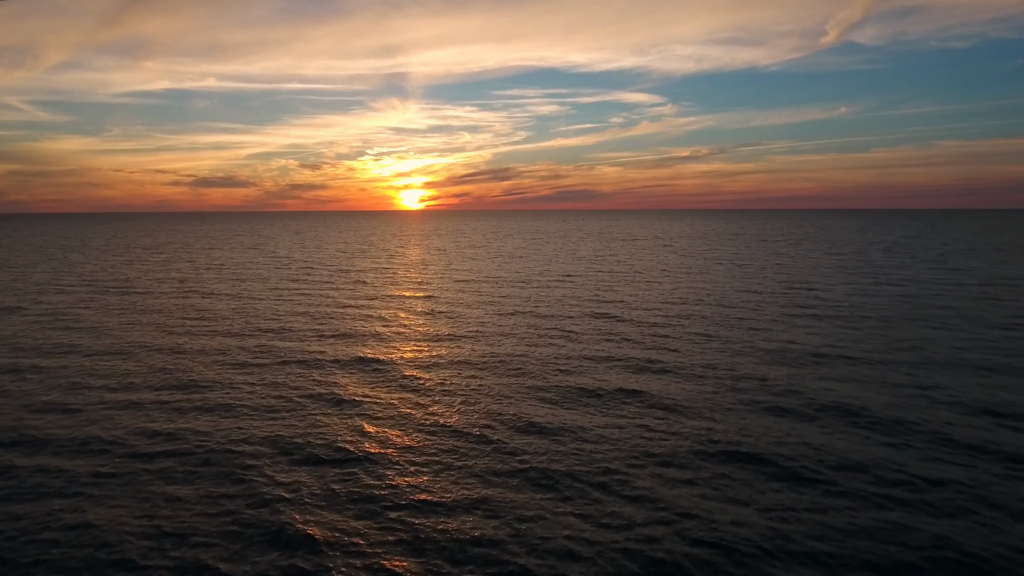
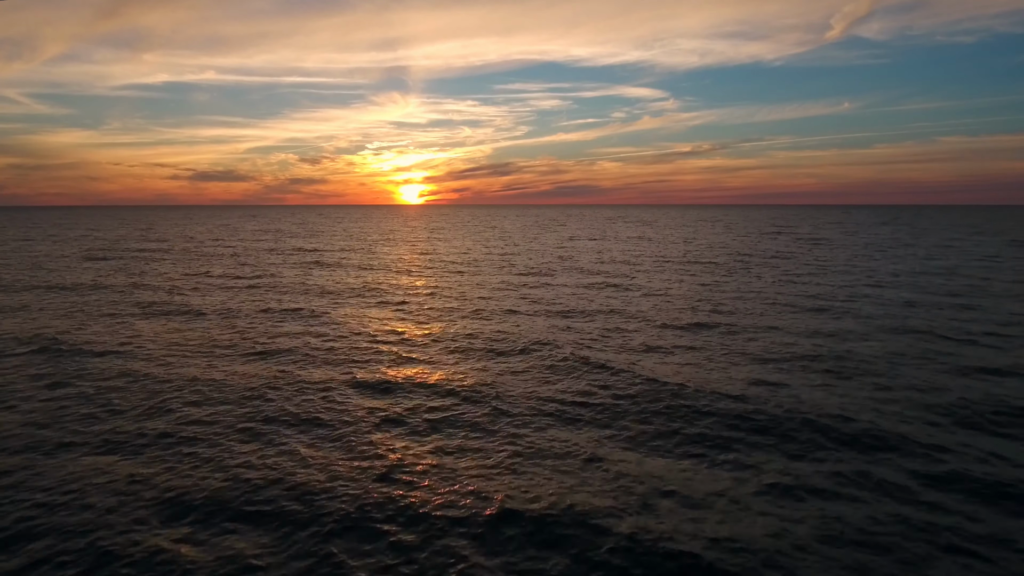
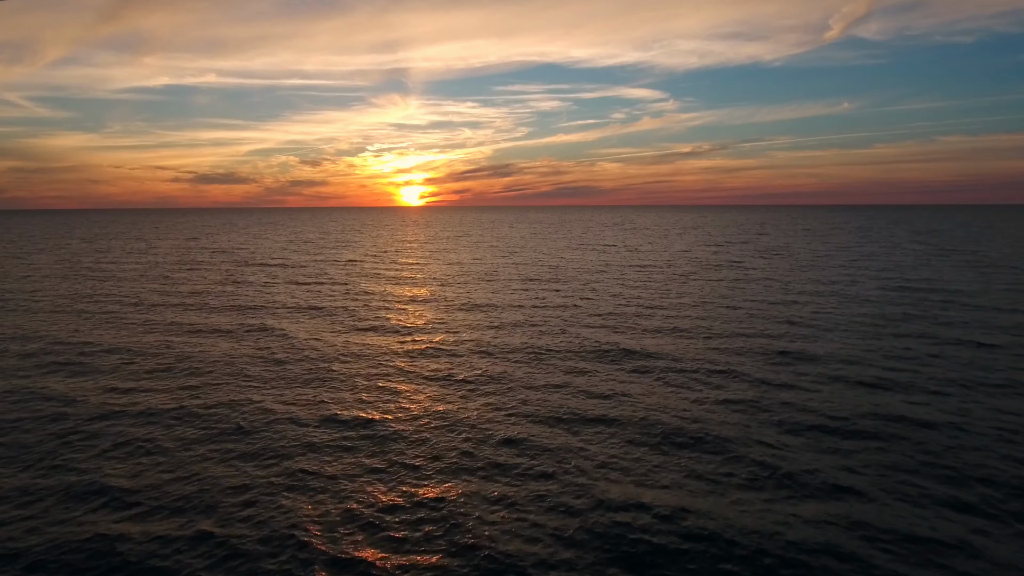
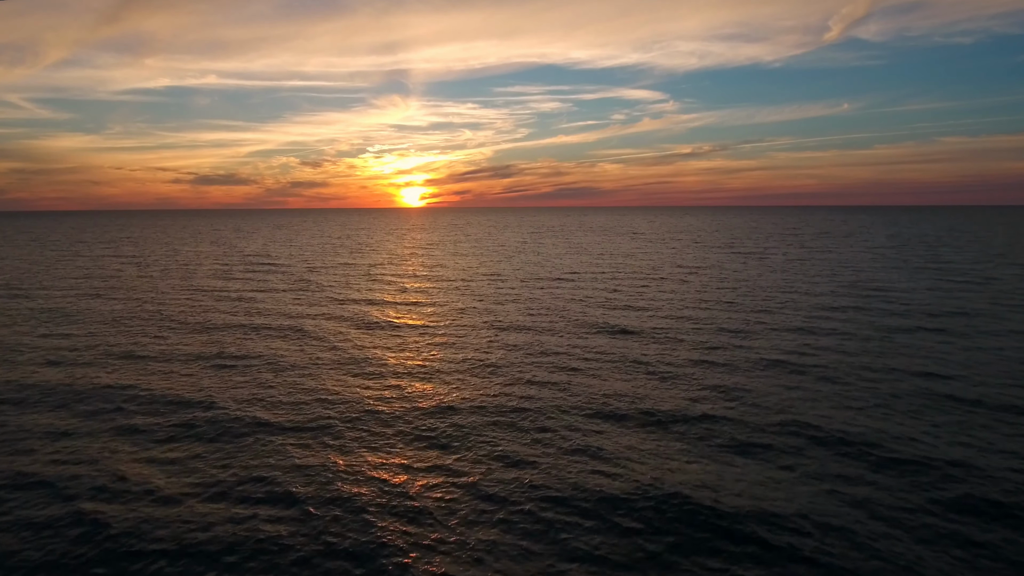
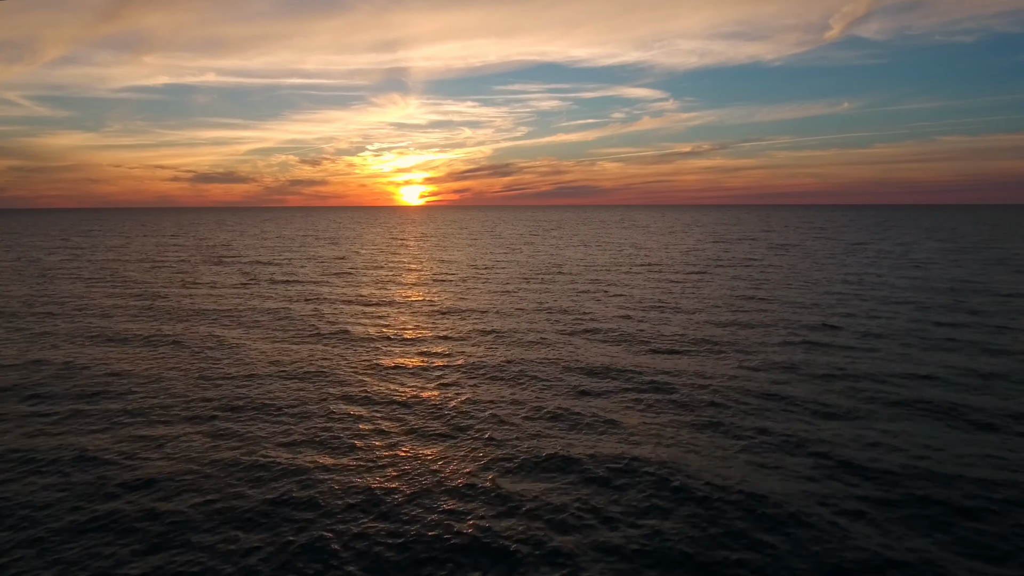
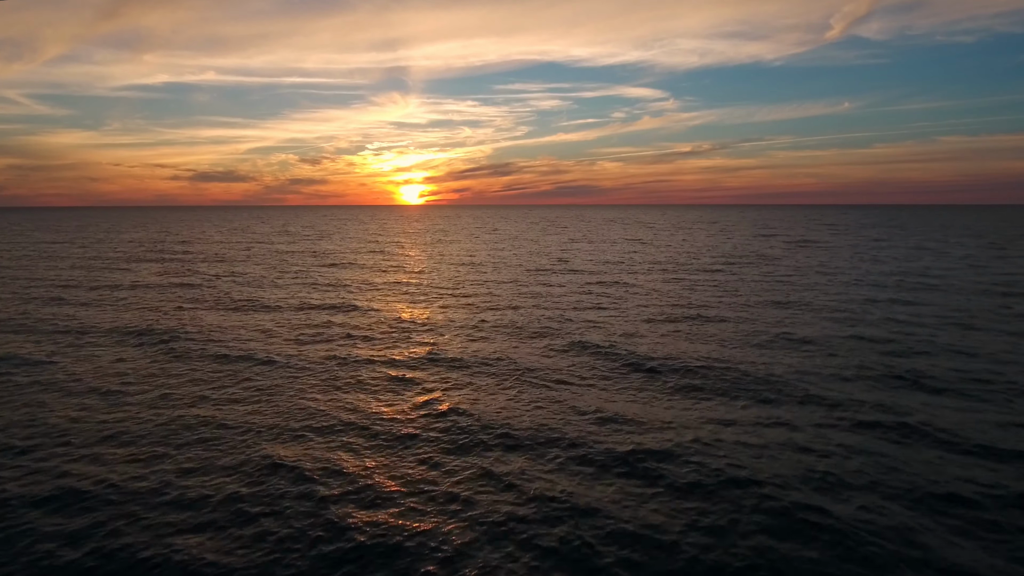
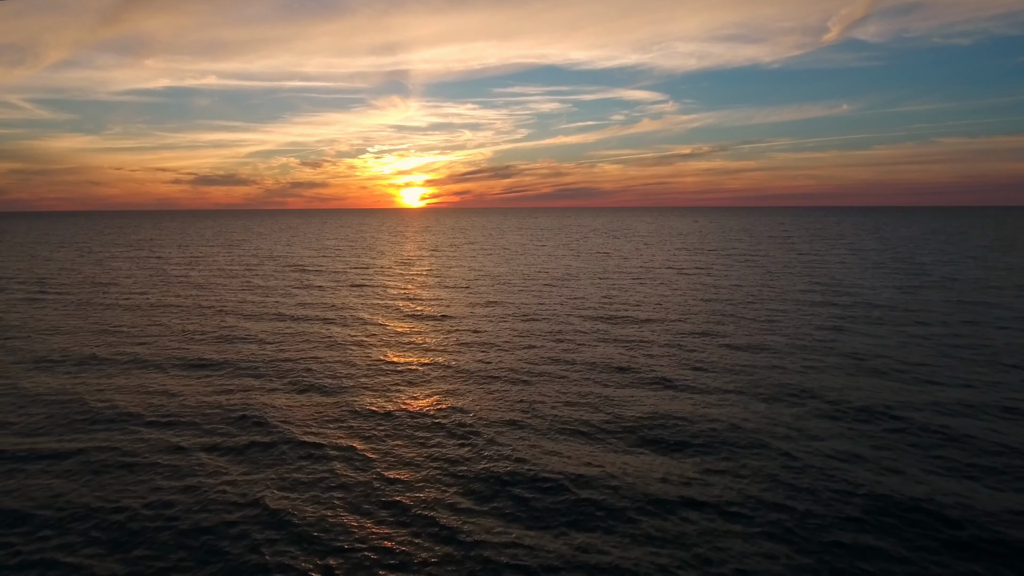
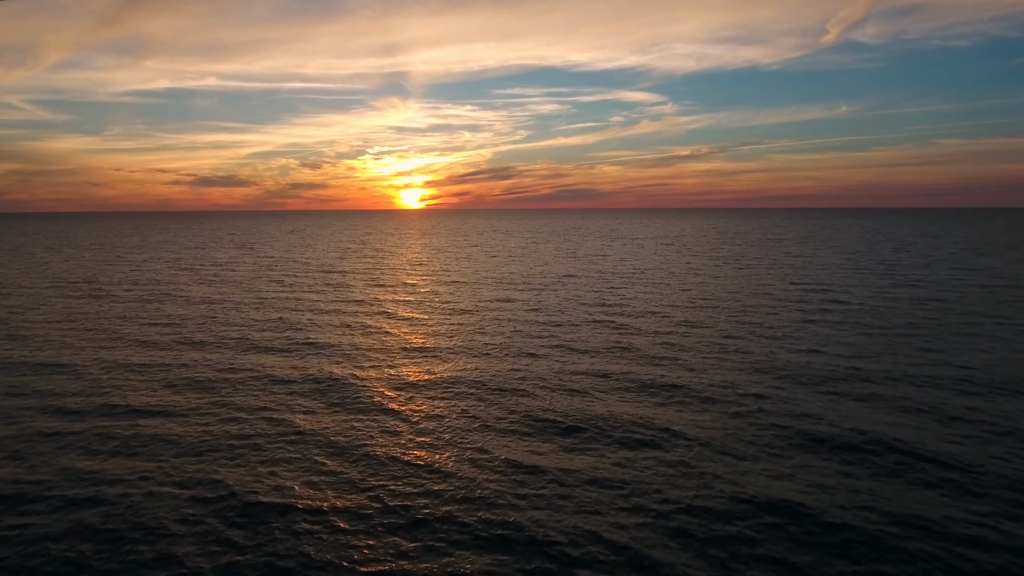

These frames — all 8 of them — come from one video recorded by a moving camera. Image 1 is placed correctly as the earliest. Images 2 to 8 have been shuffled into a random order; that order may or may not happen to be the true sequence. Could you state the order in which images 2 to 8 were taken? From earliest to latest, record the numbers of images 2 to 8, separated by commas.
8, 7, 4, 3, 5, 6, 2
